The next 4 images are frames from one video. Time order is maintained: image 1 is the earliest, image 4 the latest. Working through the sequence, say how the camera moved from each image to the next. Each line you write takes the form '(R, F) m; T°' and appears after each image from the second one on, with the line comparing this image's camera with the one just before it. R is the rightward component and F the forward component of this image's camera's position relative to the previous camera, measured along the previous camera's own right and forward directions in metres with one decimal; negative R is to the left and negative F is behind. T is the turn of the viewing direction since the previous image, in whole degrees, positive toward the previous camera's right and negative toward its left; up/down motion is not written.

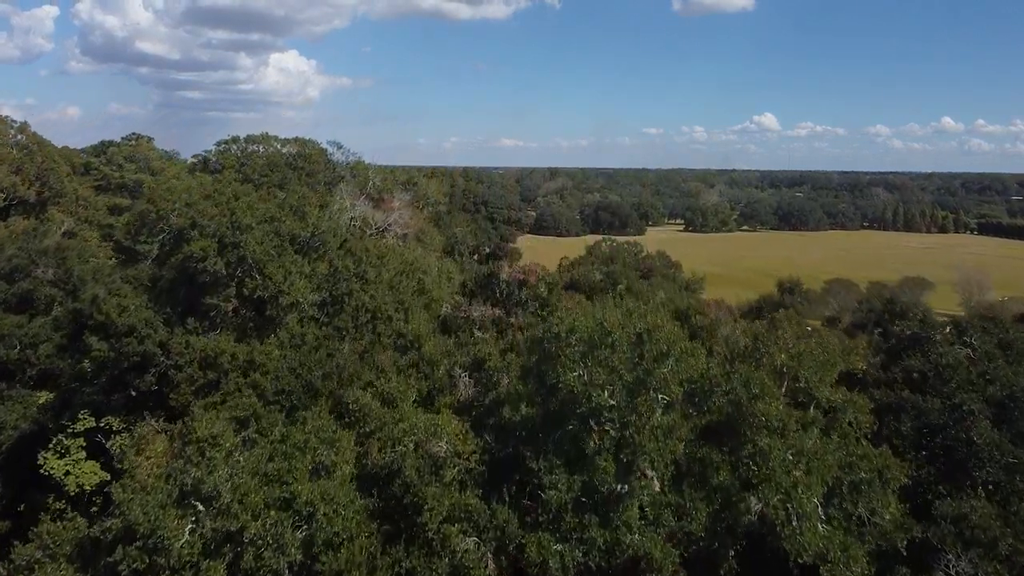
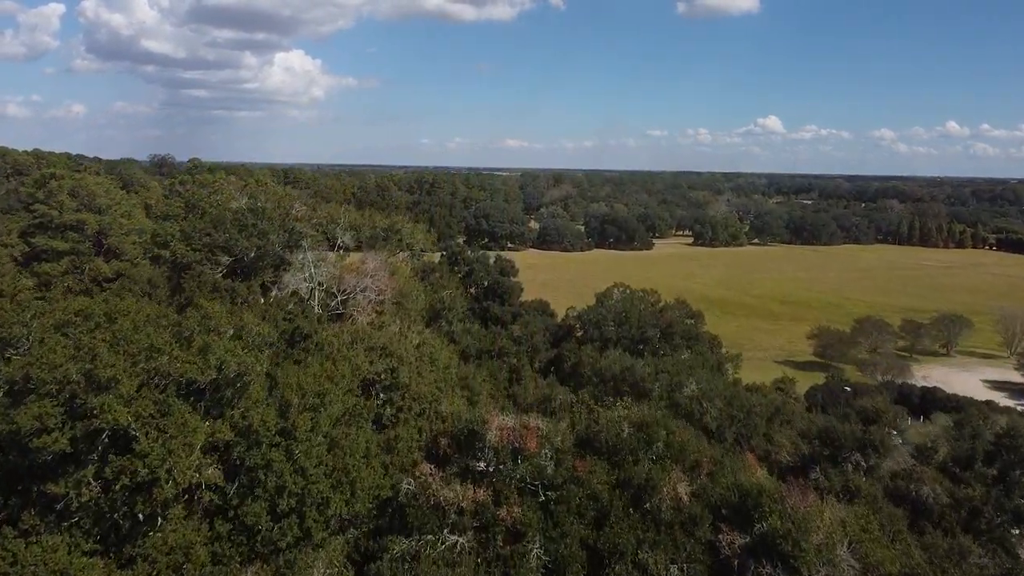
(+0.2, +6.2) m; 0°
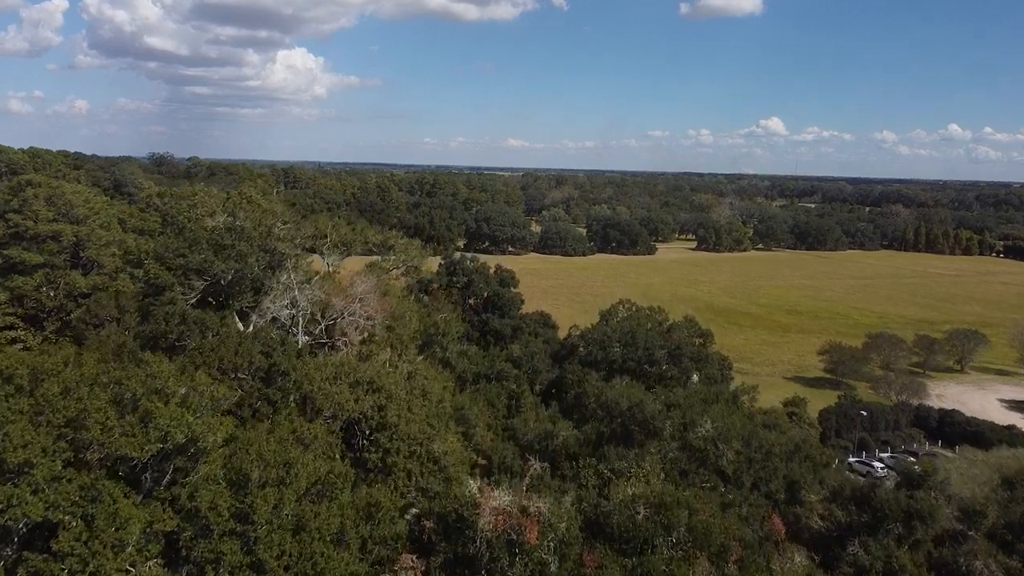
(0.0, +2.2) m; 0°
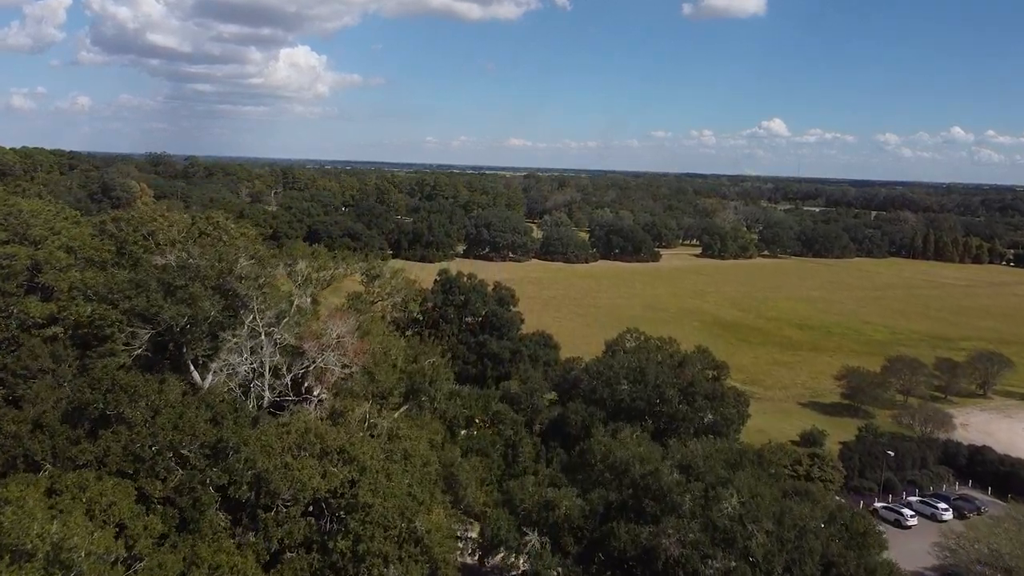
(+0.1, +3.4) m; 0°
